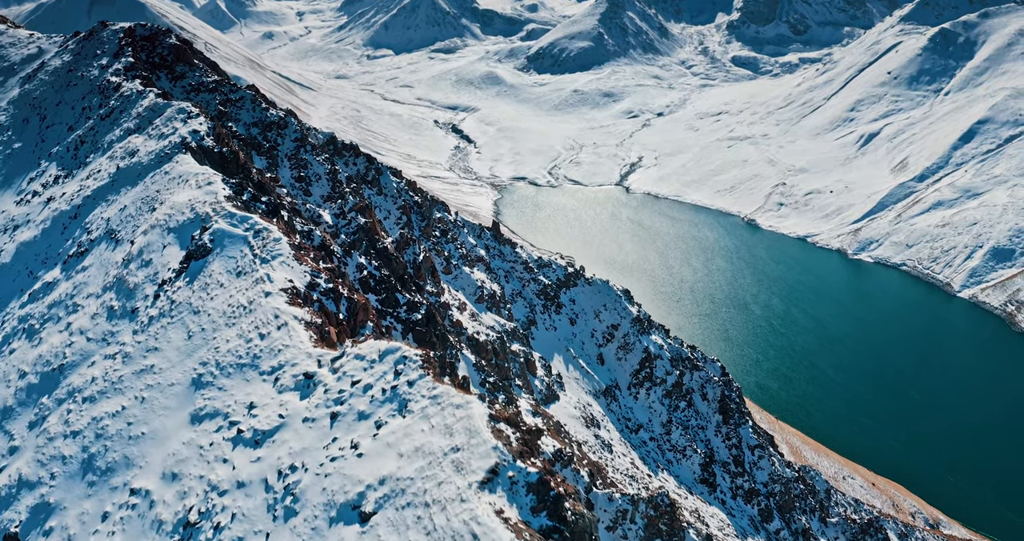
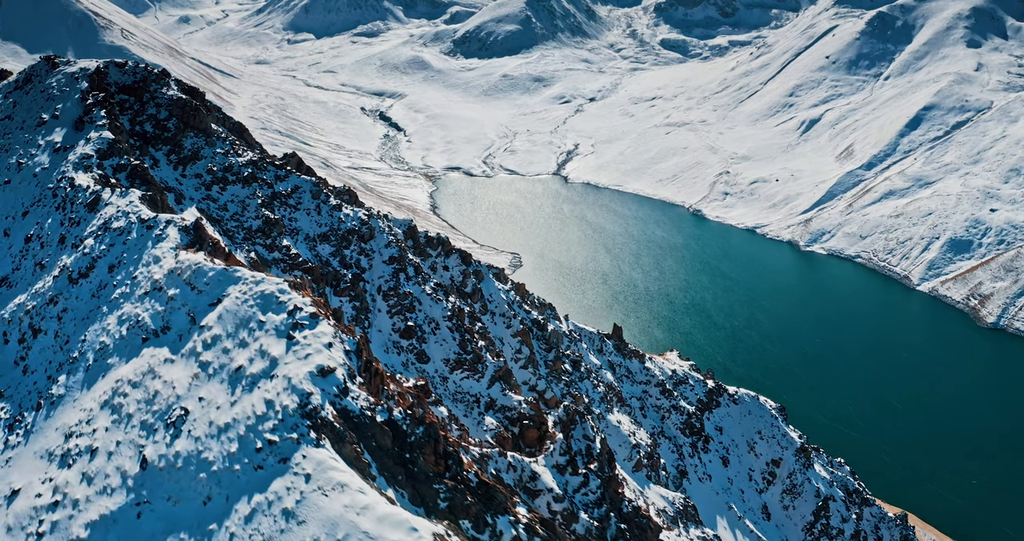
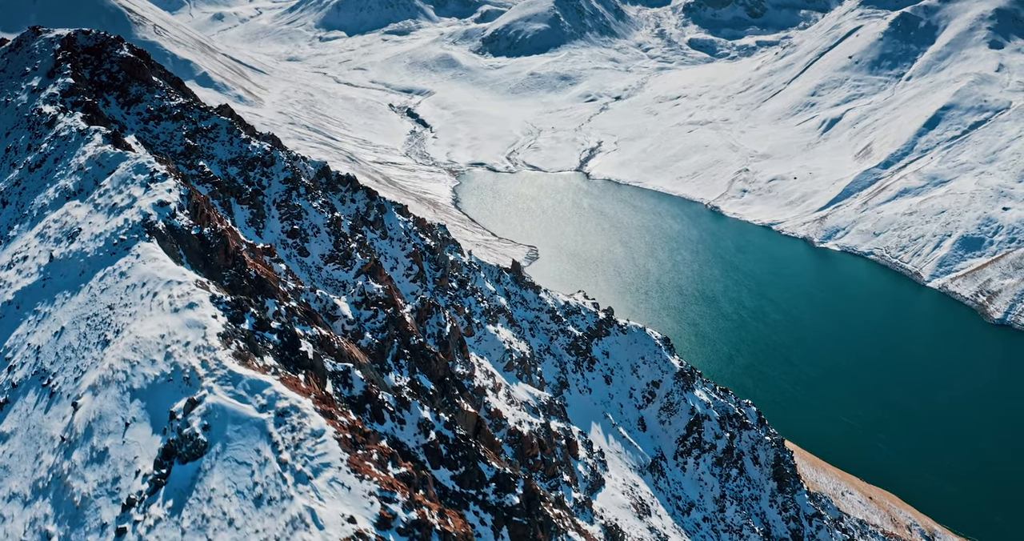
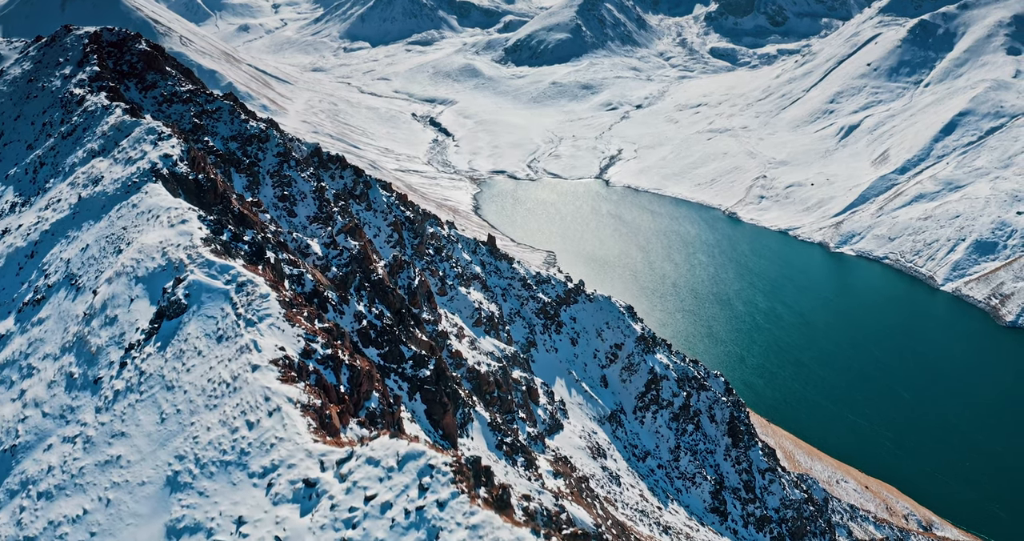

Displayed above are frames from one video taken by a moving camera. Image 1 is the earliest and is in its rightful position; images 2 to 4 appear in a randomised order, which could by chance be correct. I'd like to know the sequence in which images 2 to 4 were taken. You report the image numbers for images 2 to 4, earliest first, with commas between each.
4, 3, 2
